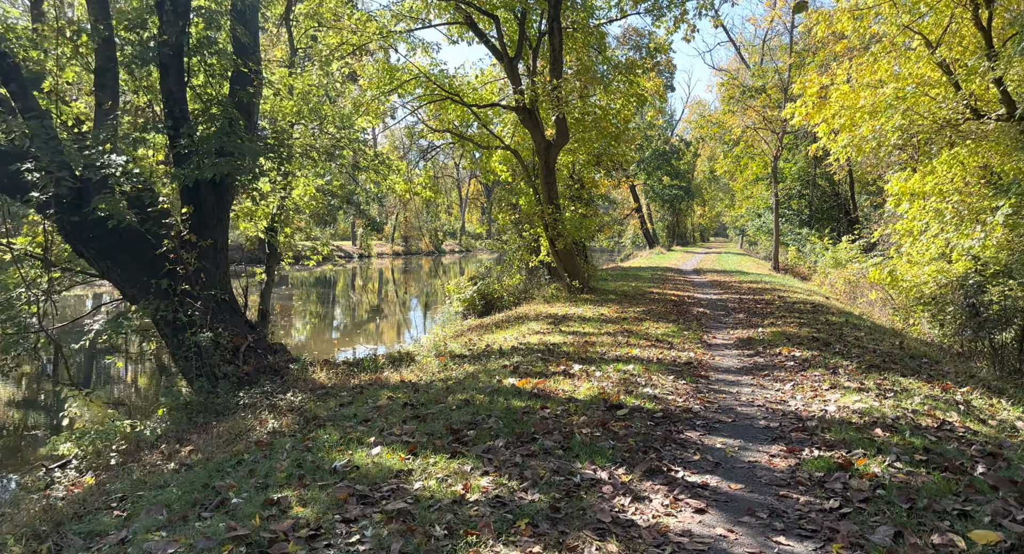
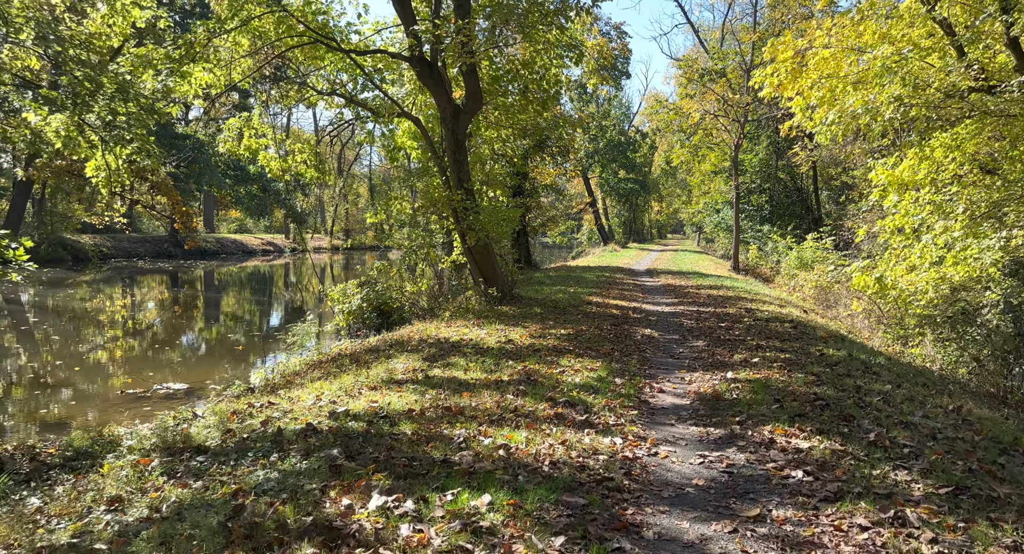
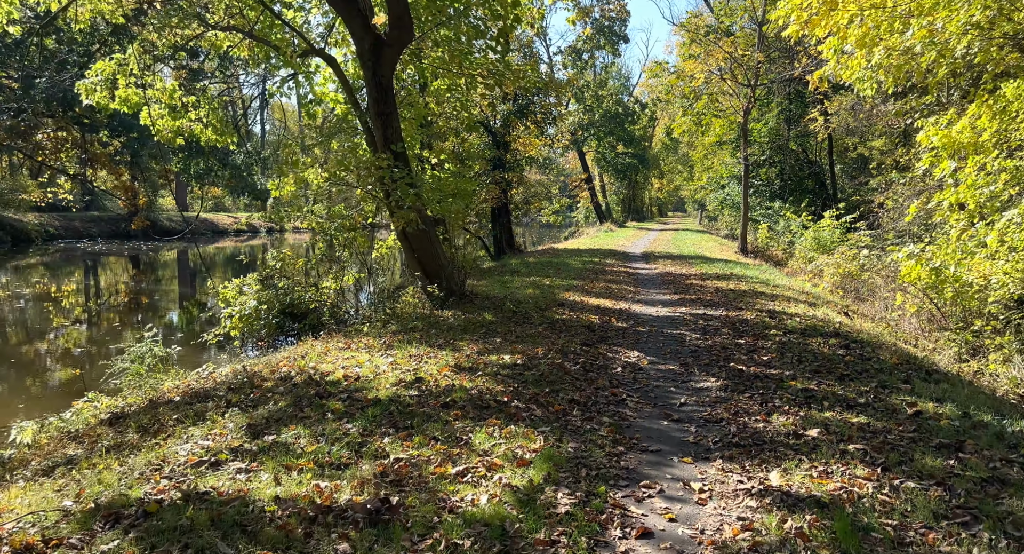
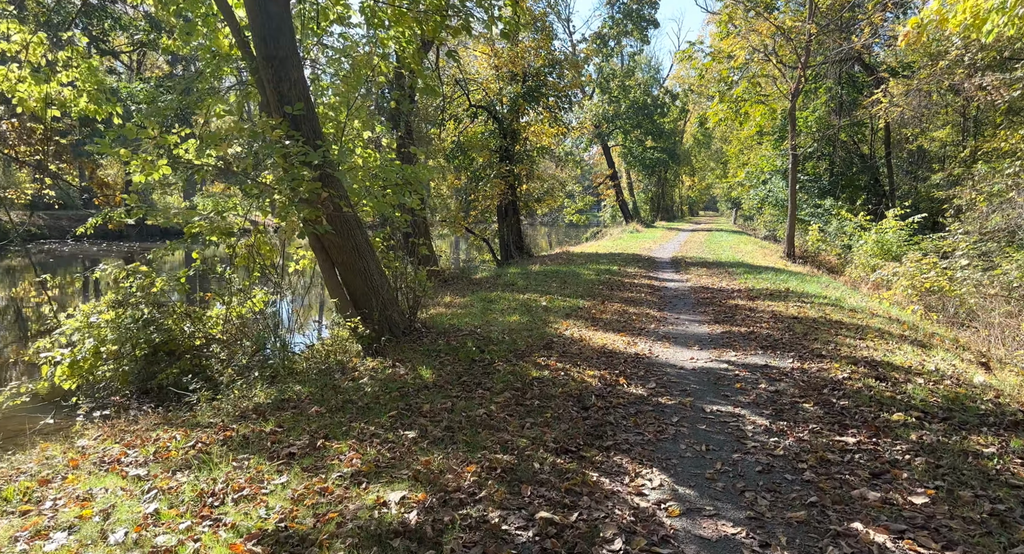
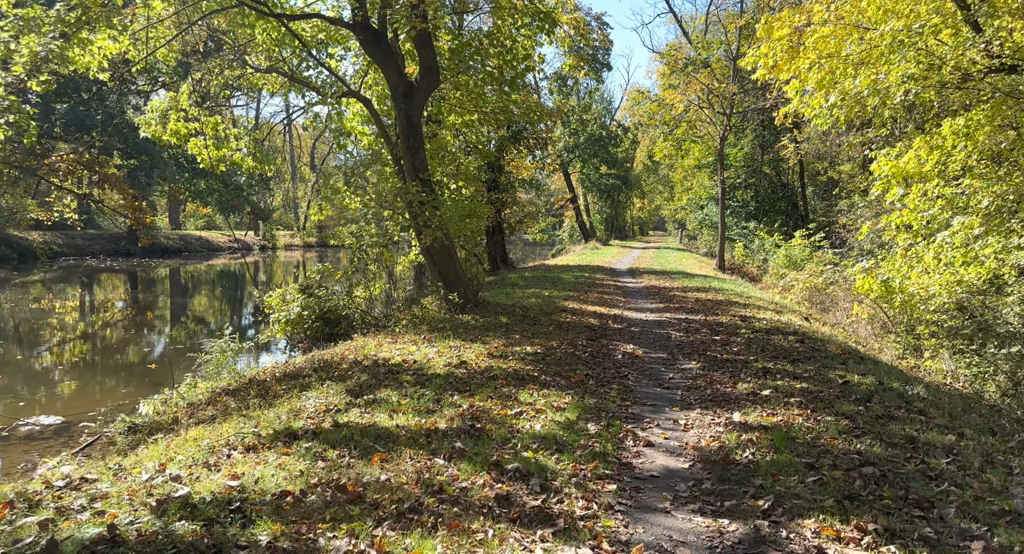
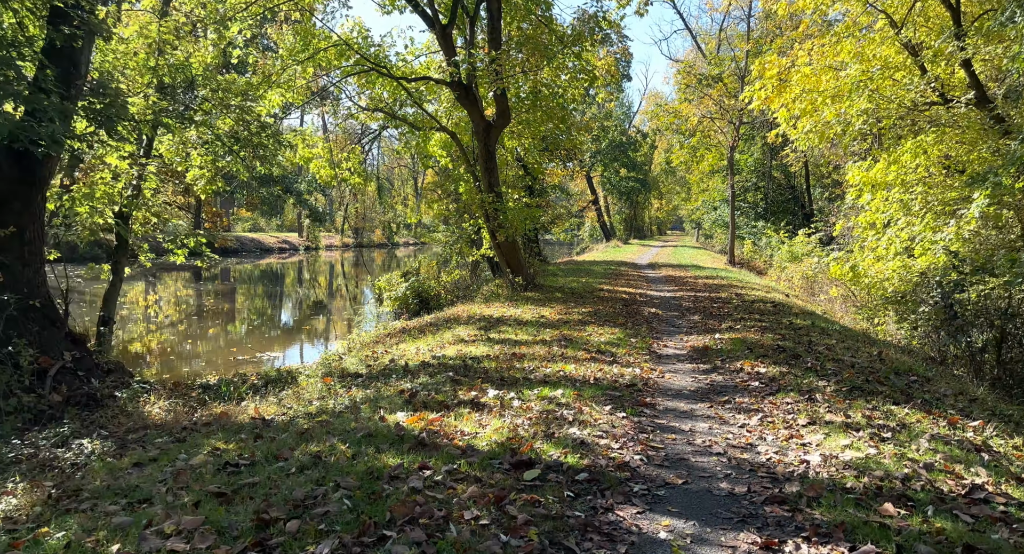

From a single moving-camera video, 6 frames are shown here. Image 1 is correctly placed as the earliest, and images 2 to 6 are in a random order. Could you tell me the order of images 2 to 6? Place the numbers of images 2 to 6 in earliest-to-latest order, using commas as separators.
6, 2, 5, 3, 4
